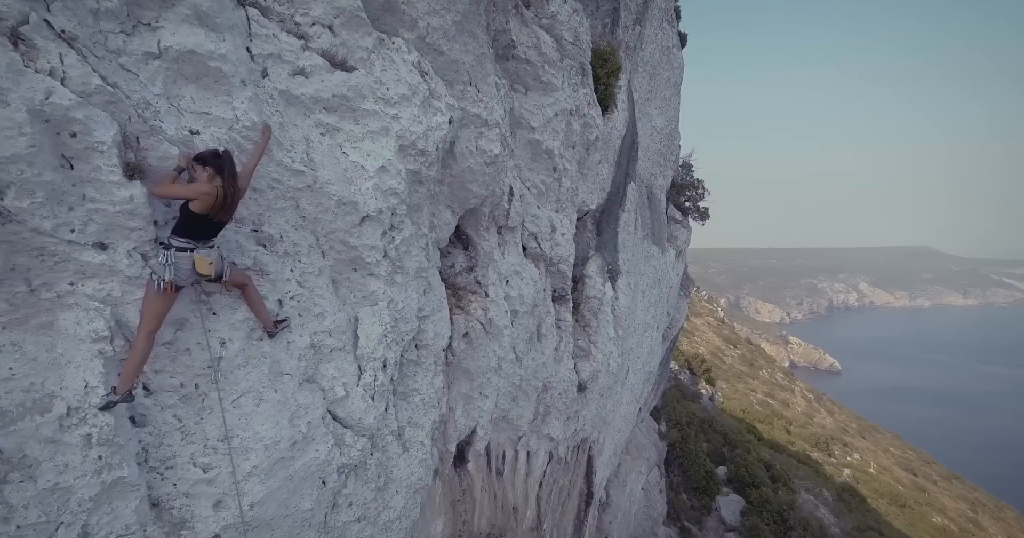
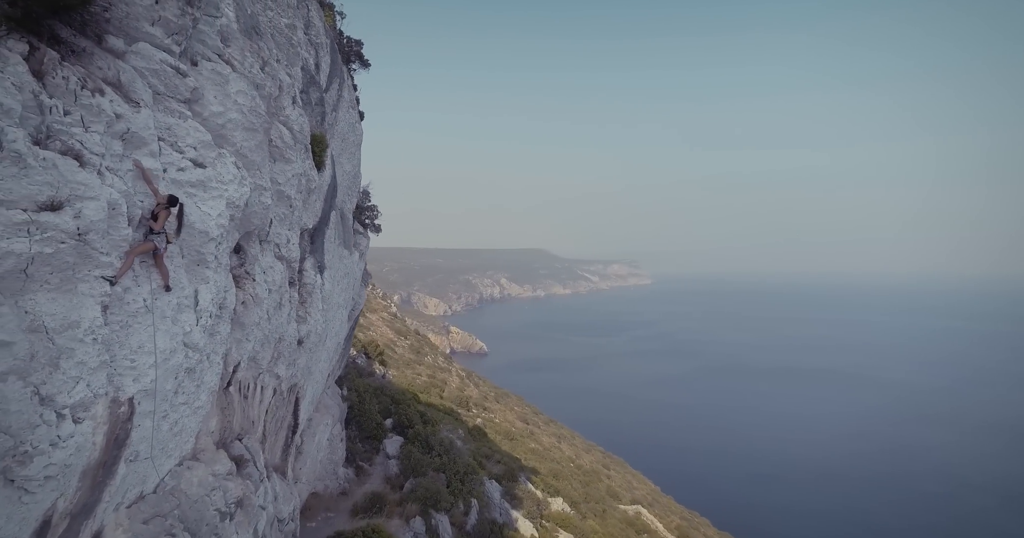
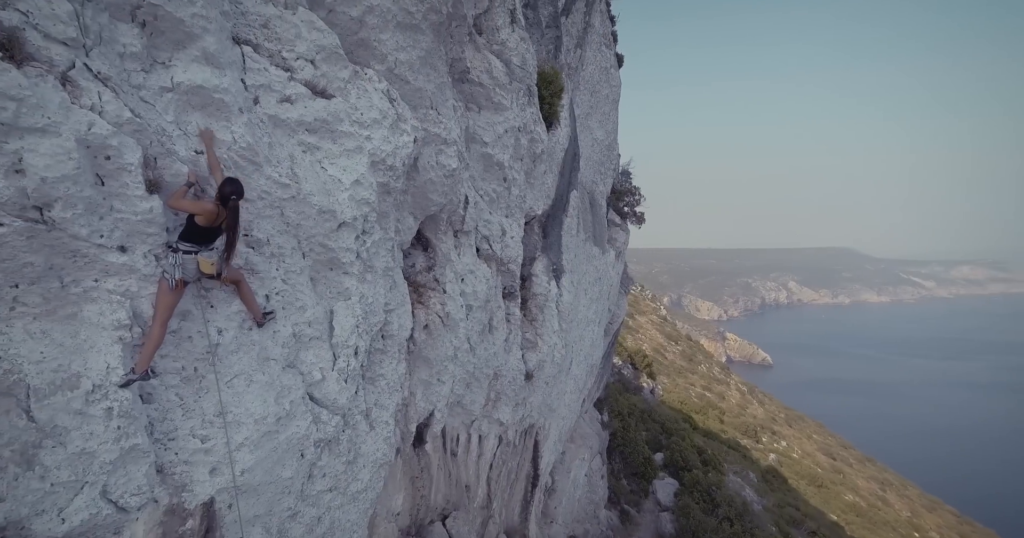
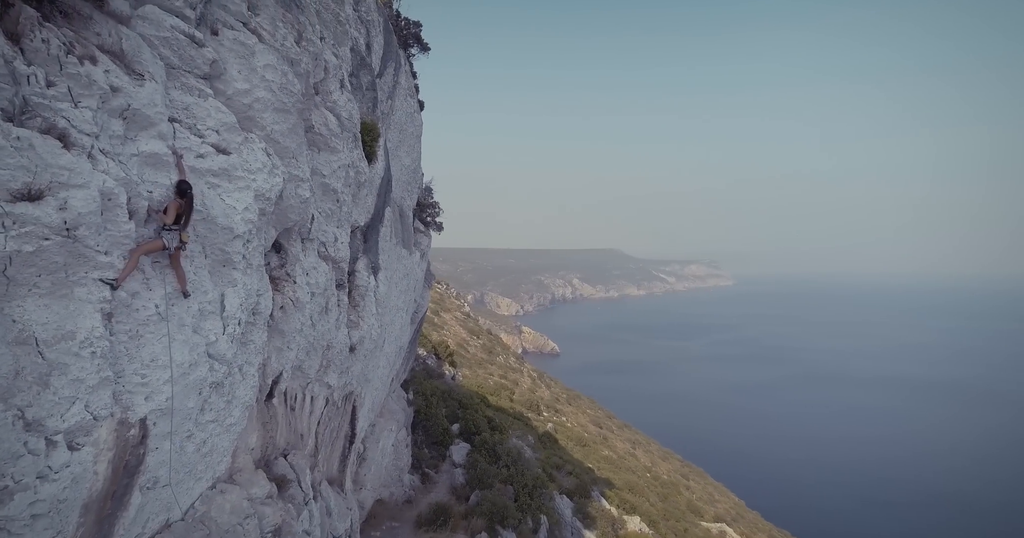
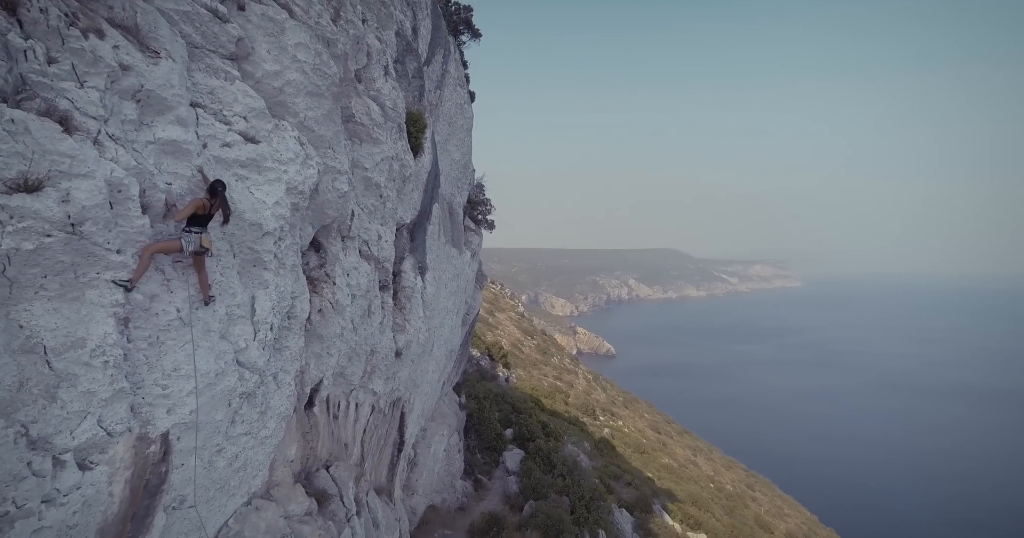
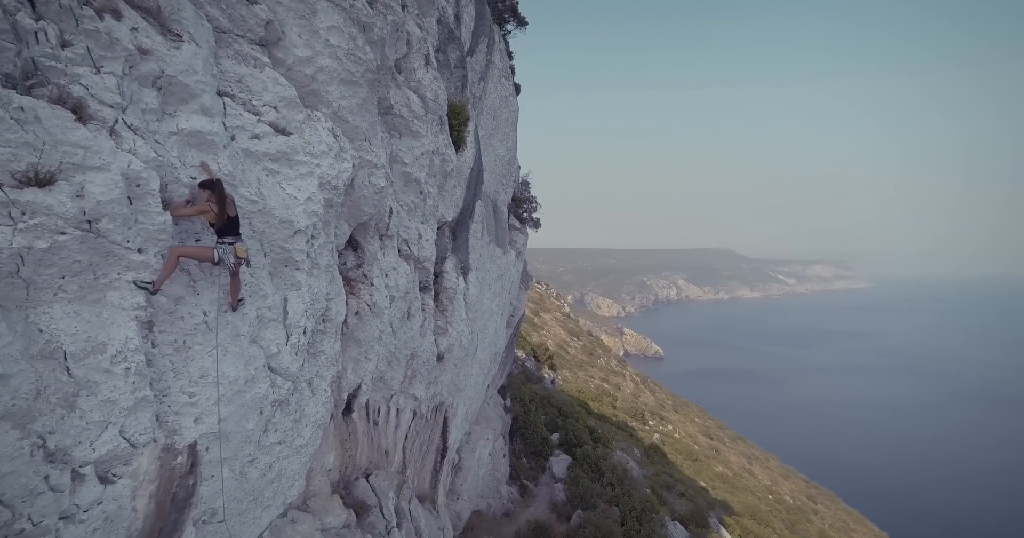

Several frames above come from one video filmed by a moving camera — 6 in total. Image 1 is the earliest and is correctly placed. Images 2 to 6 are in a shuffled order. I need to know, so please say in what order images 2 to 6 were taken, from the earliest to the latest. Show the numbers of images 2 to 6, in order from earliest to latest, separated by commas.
3, 6, 5, 4, 2
